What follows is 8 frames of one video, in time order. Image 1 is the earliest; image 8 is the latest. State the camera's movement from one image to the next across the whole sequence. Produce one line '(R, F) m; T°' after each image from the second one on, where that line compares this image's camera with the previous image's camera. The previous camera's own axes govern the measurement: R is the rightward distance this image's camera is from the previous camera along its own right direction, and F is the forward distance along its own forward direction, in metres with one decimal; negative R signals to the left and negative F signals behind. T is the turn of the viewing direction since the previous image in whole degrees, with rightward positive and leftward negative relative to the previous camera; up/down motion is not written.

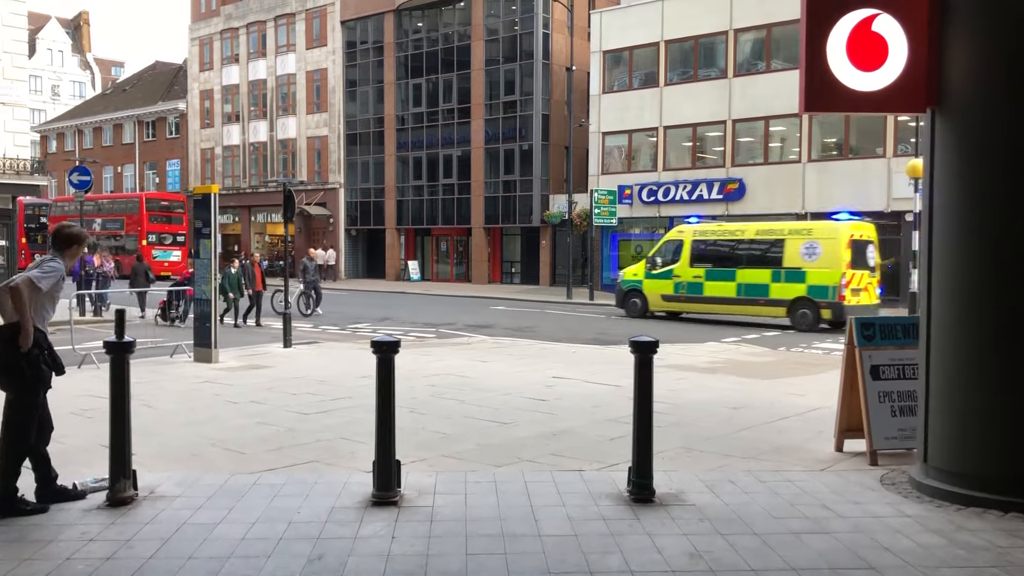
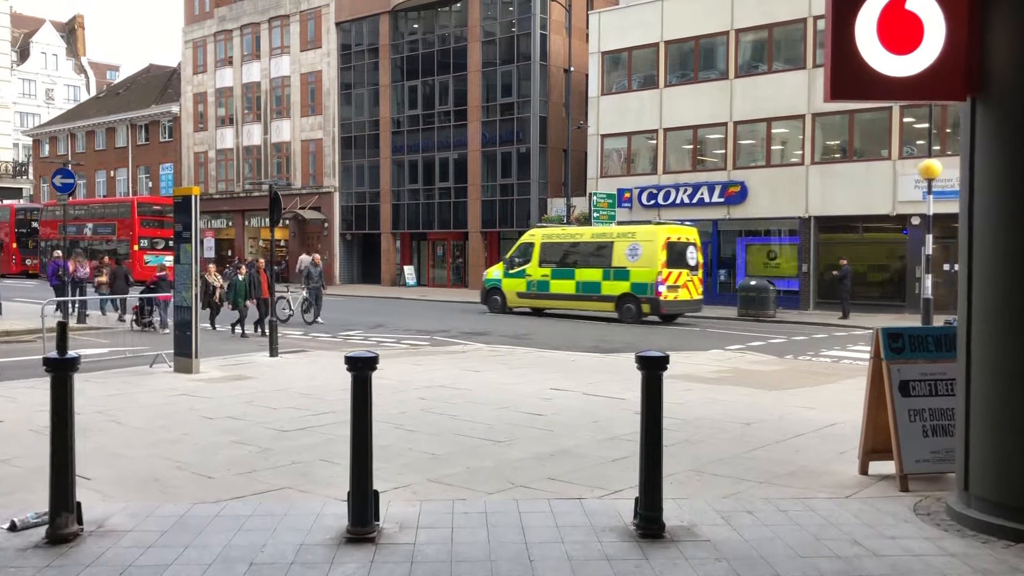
(0.0, +0.6) m; 0°
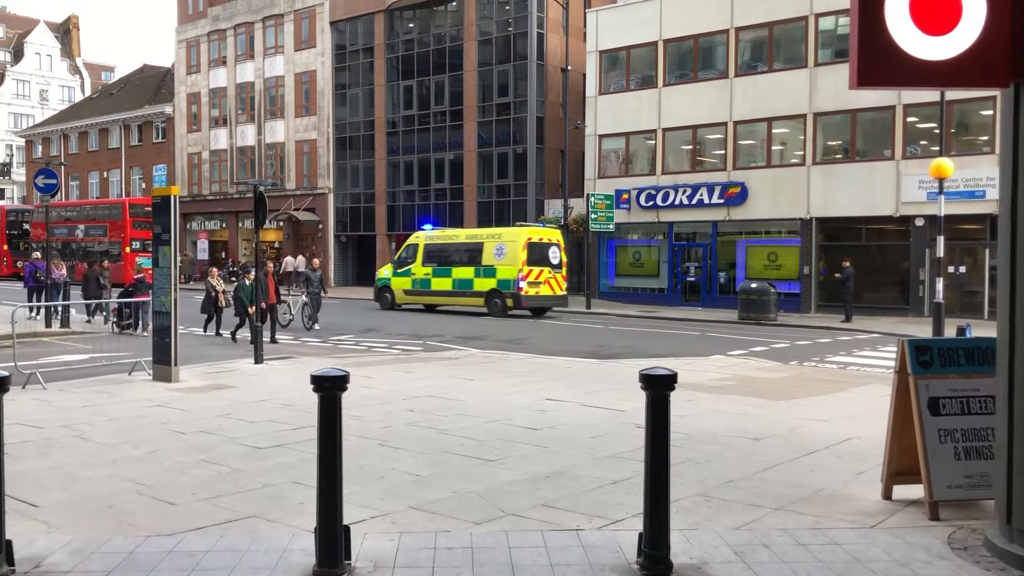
(0.0, +0.6) m; 0°
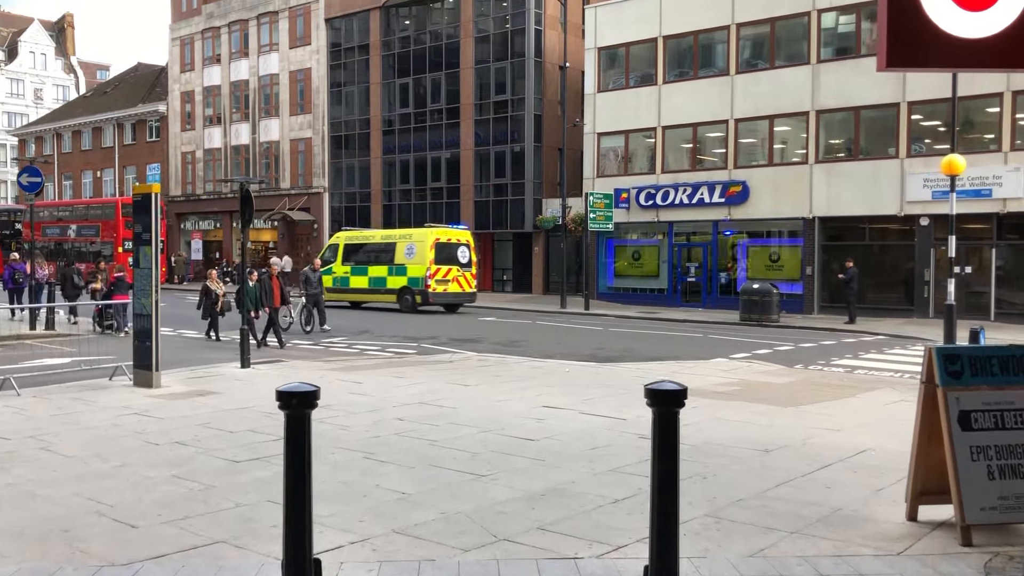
(0.0, +0.5) m; 0°
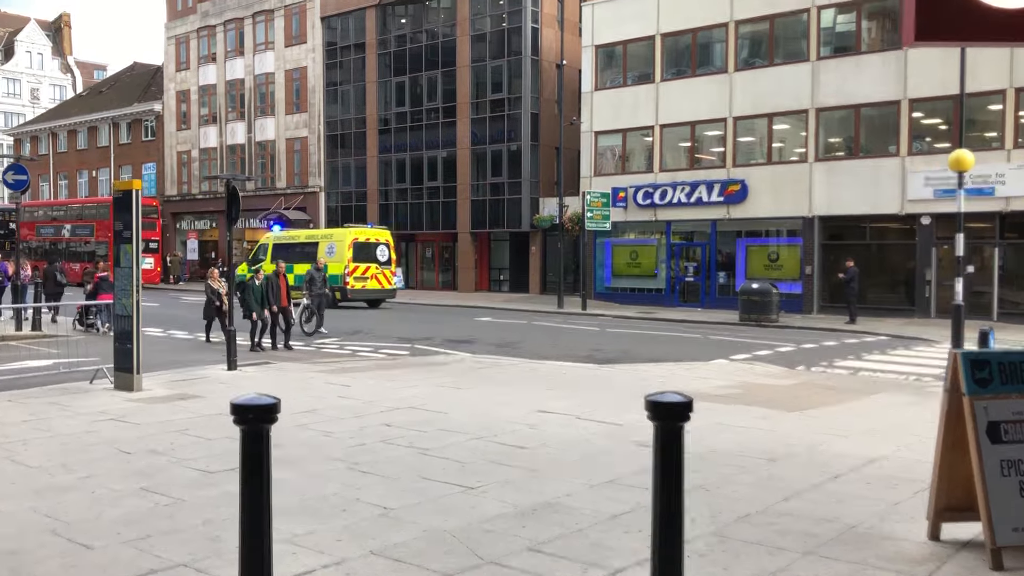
(0.0, +0.4) m; 0°
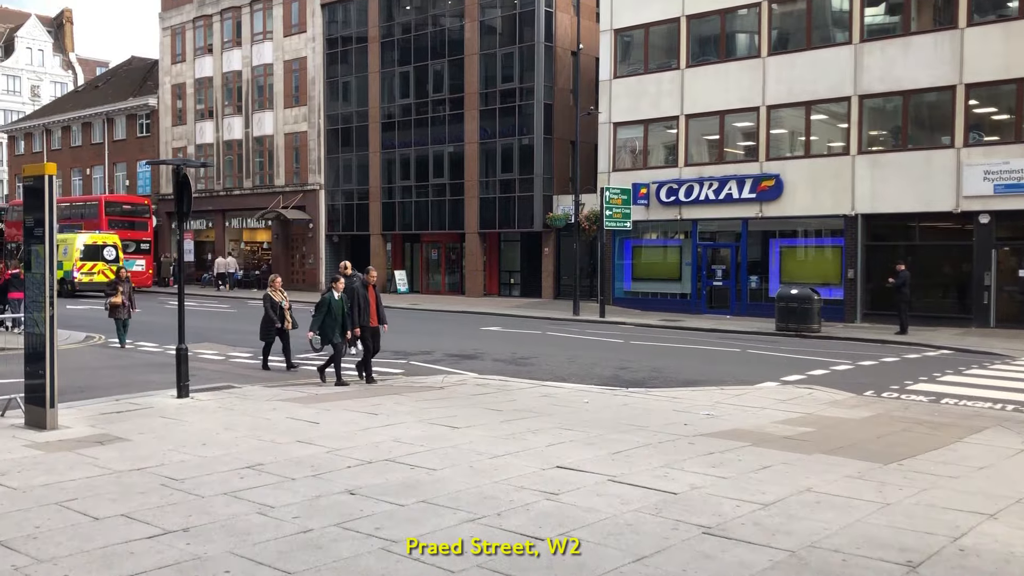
(0.0, +2.4) m; -1°
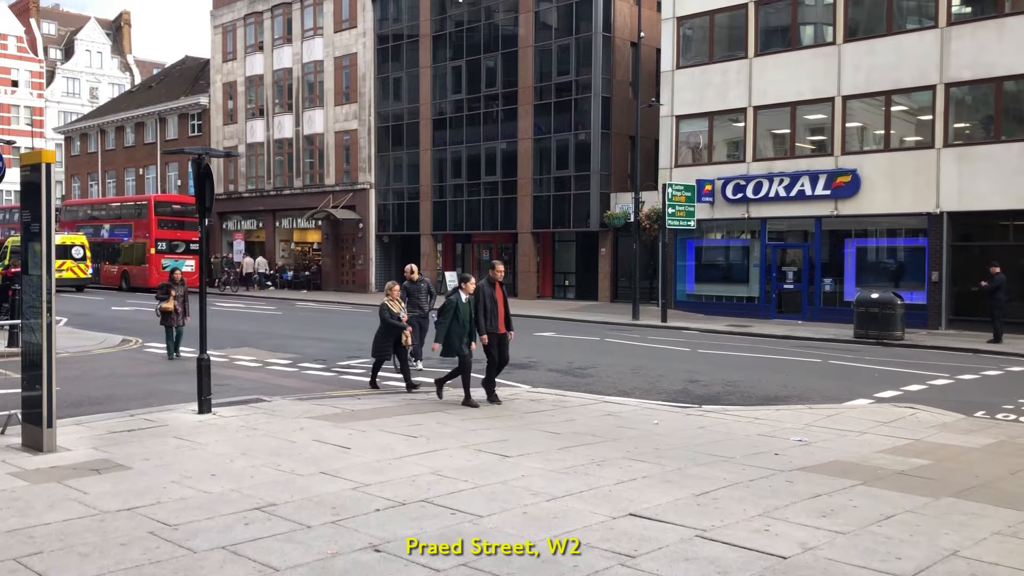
(-0.1, +1.3) m; -3°
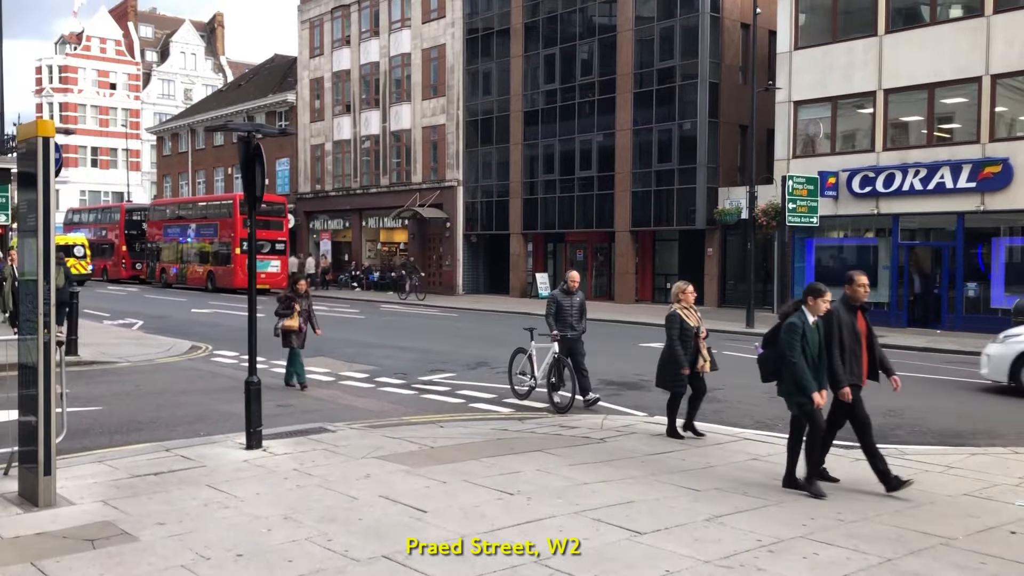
(-0.3, +2.1) m; -5°
